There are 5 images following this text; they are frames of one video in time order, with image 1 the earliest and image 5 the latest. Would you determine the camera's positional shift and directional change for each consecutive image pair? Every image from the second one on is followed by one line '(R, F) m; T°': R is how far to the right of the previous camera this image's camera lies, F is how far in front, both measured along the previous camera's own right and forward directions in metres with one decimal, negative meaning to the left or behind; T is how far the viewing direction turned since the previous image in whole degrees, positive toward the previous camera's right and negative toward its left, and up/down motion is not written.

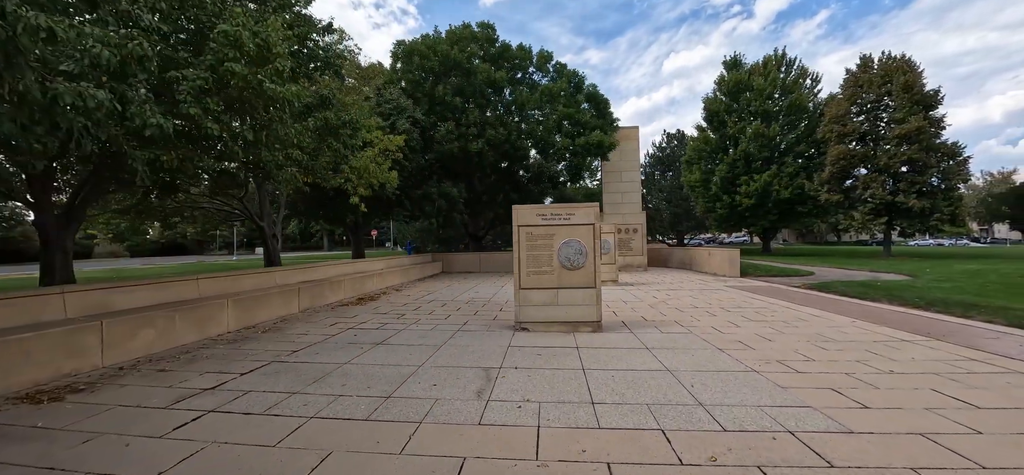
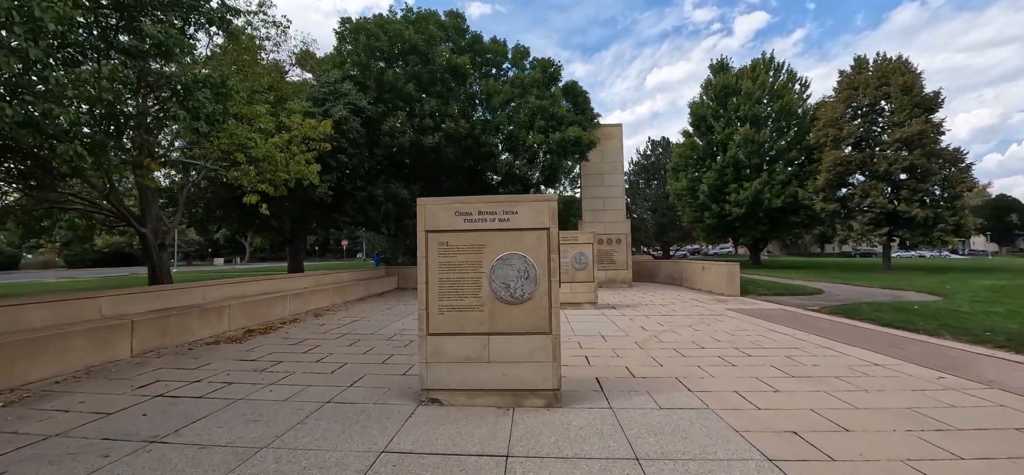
(+0.9, +2.9) m; +2°
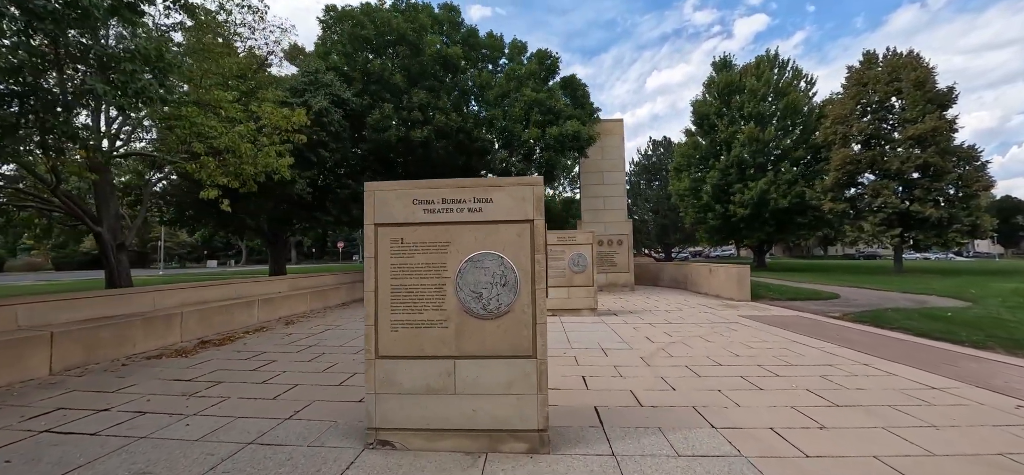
(+0.2, +1.0) m; 0°
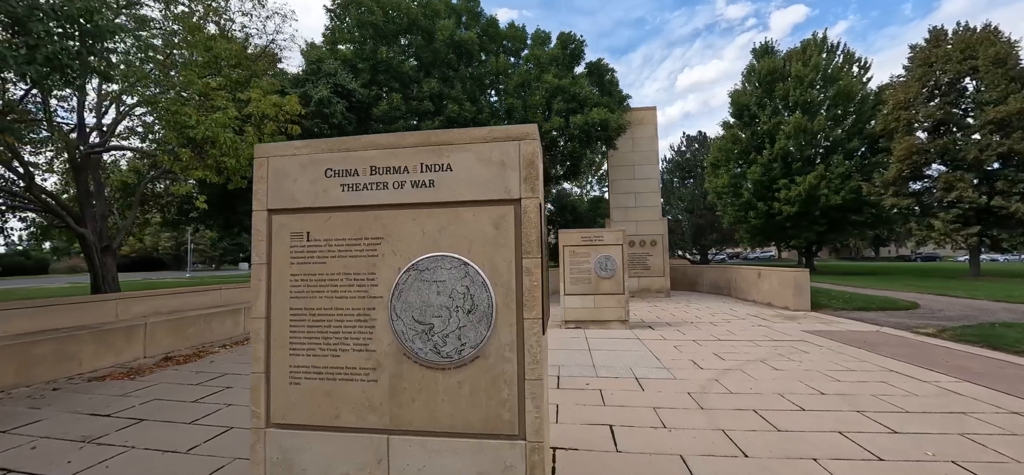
(+0.3, +1.4) m; -4°
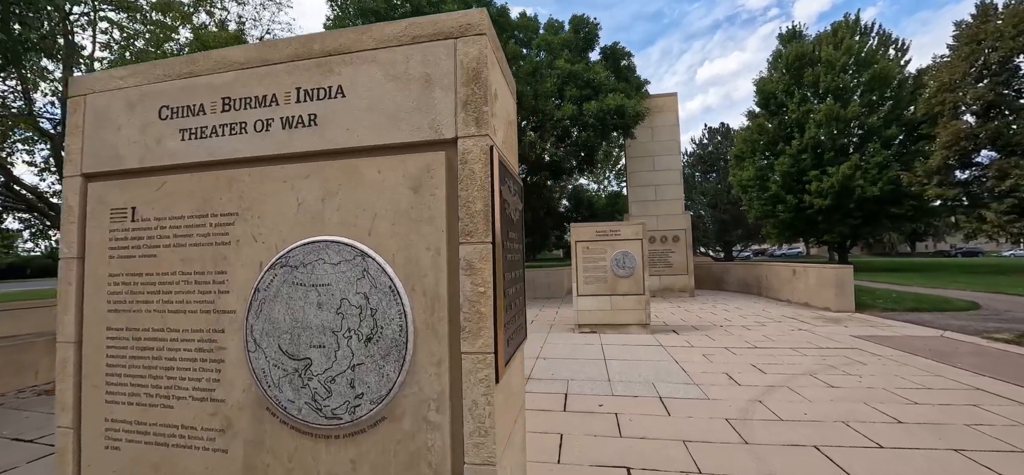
(+0.2, +0.9) m; -2°
